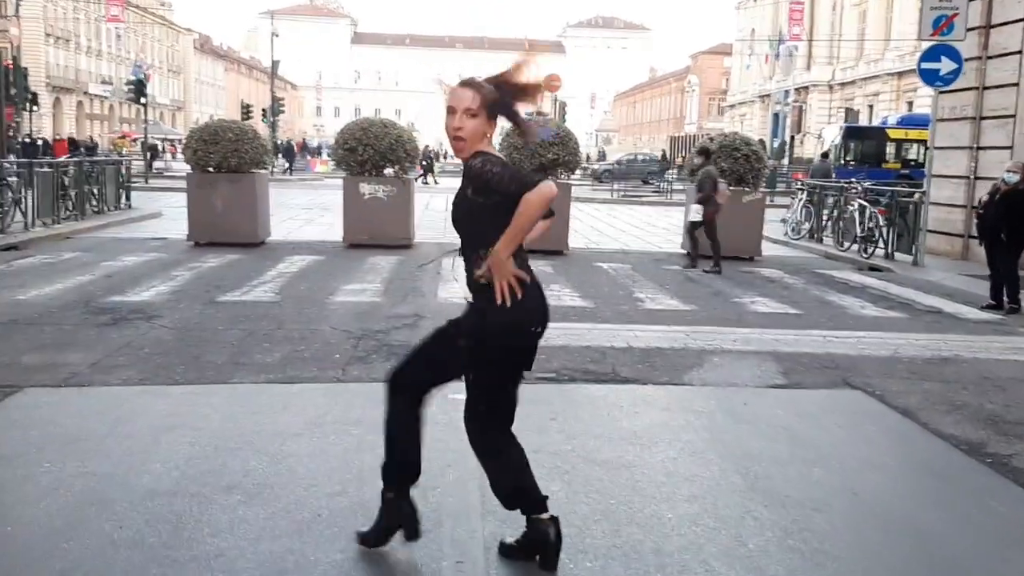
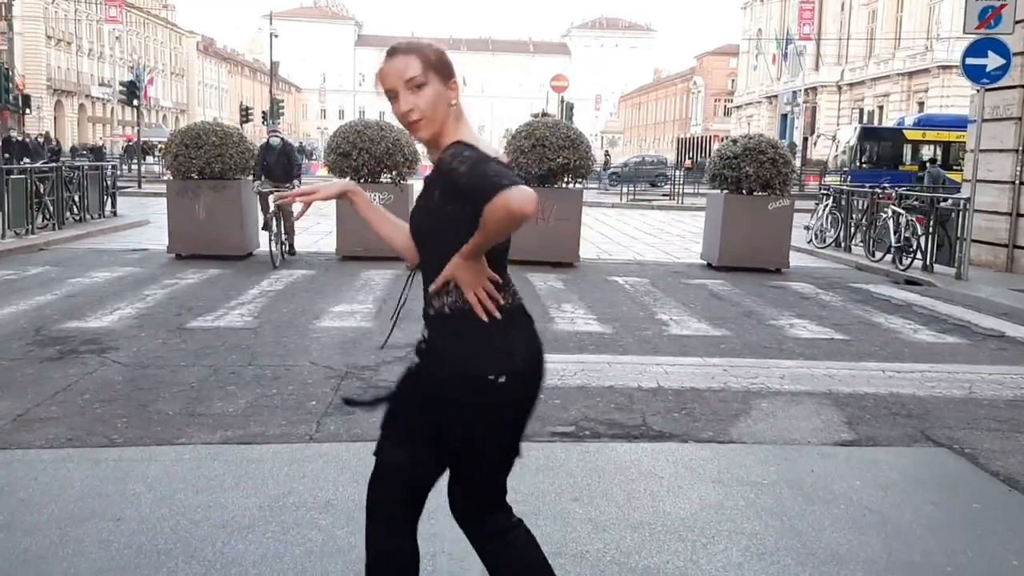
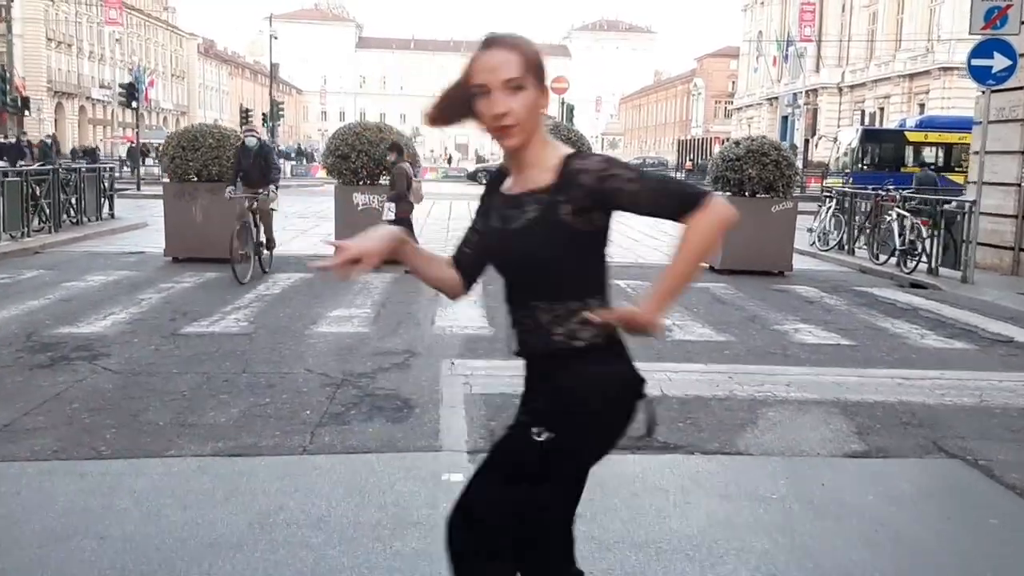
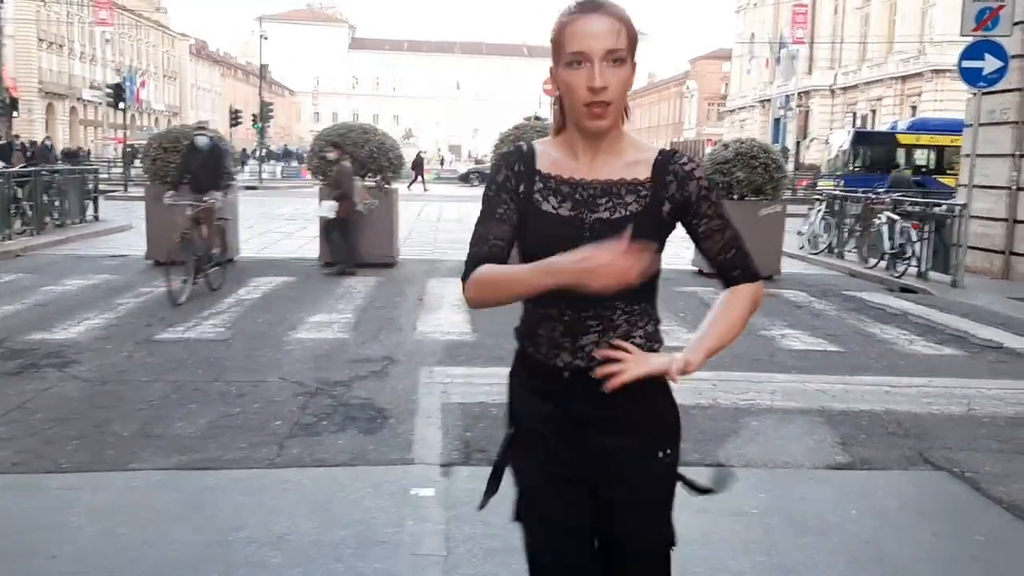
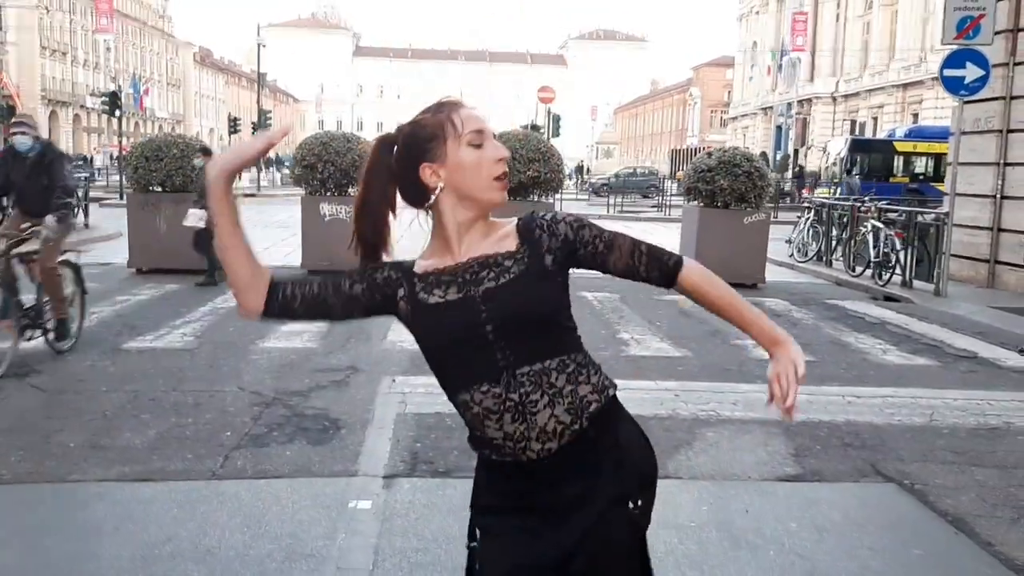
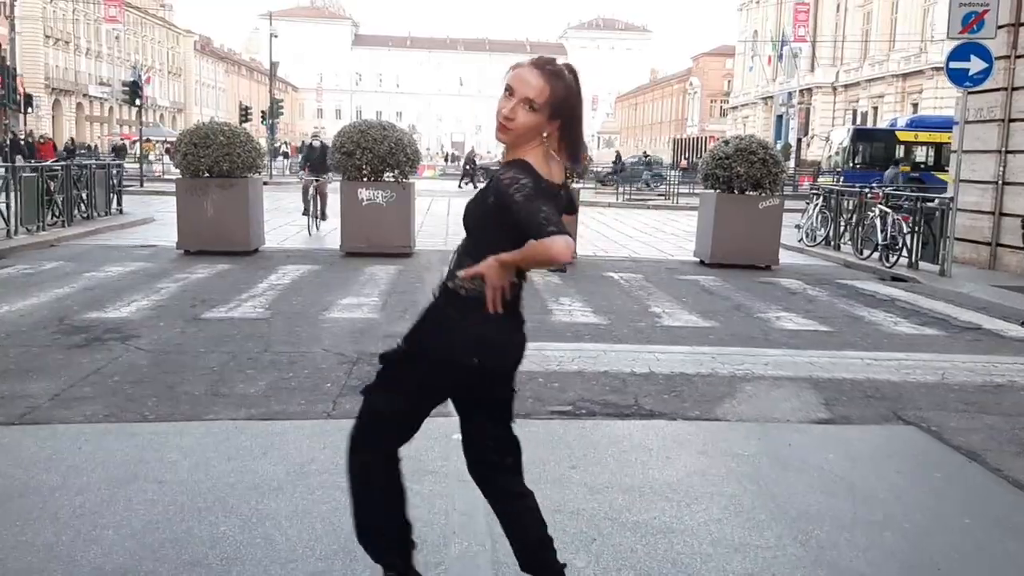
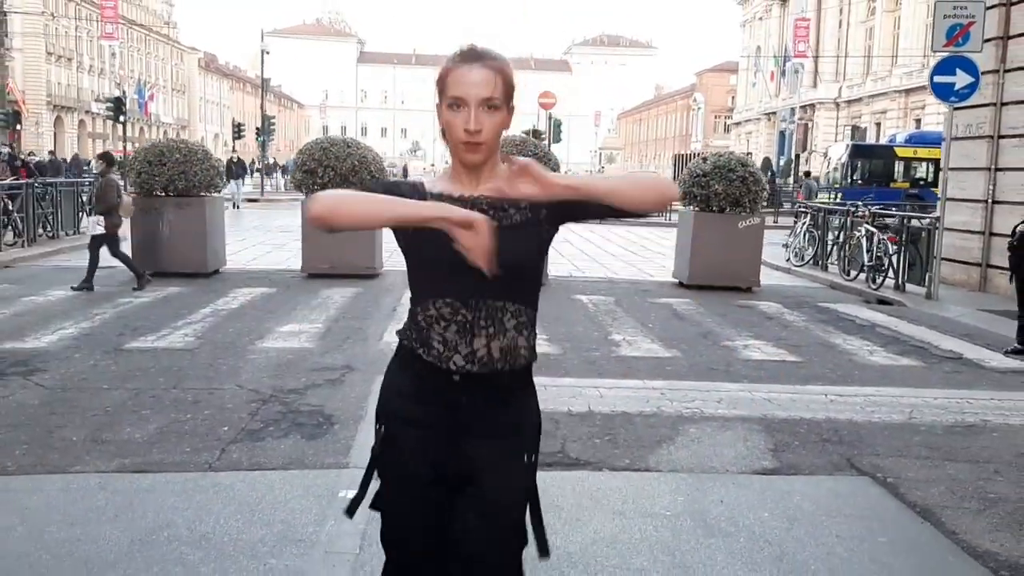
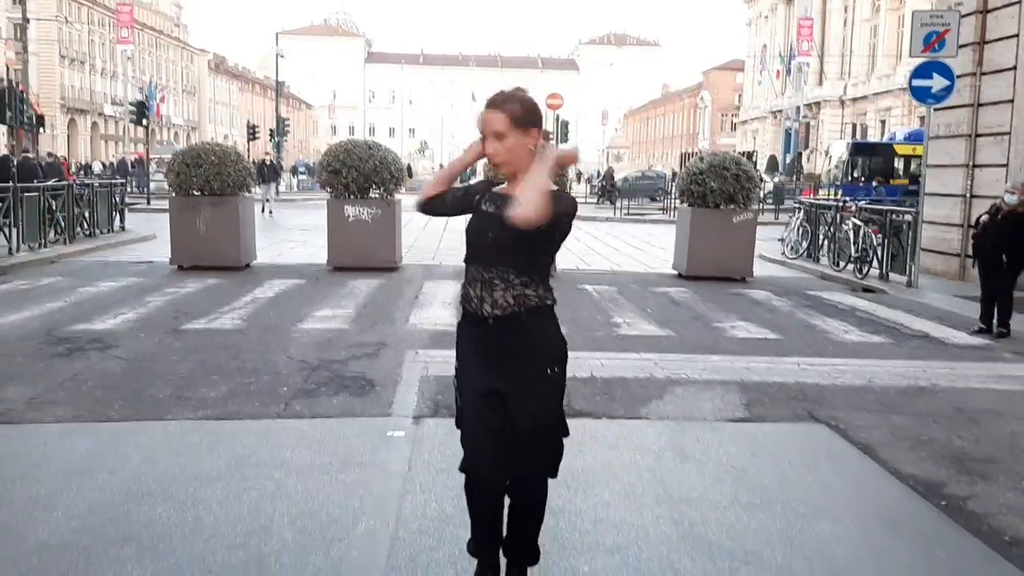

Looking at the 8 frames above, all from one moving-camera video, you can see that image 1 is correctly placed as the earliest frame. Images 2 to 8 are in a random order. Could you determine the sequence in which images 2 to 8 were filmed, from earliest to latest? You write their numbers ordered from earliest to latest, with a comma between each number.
6, 2, 3, 4, 5, 7, 8
